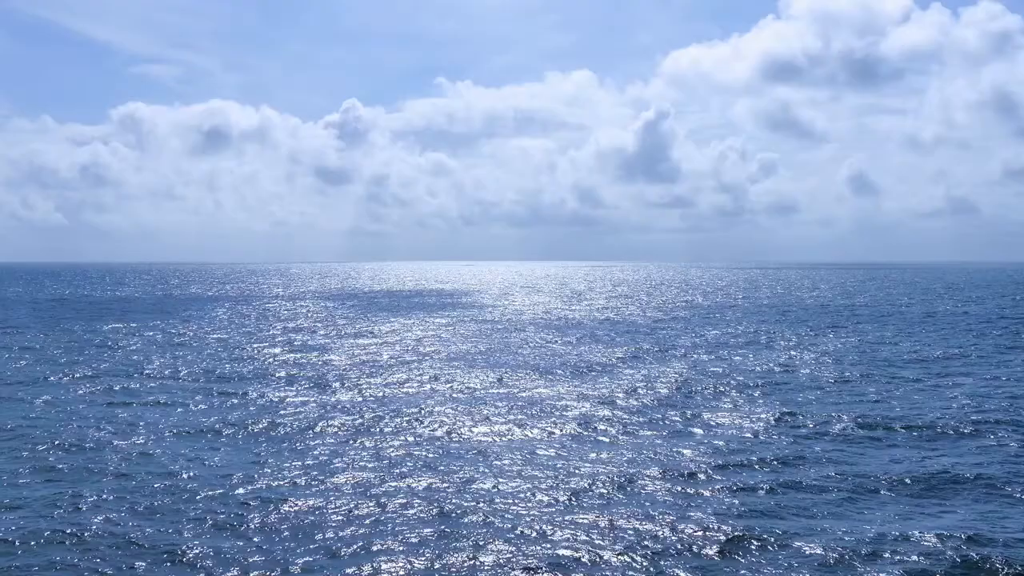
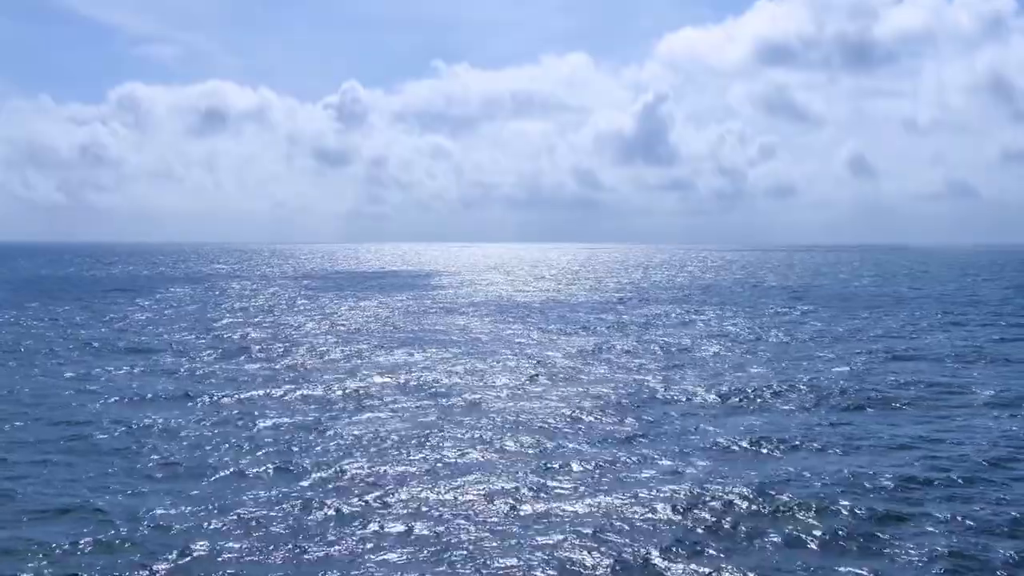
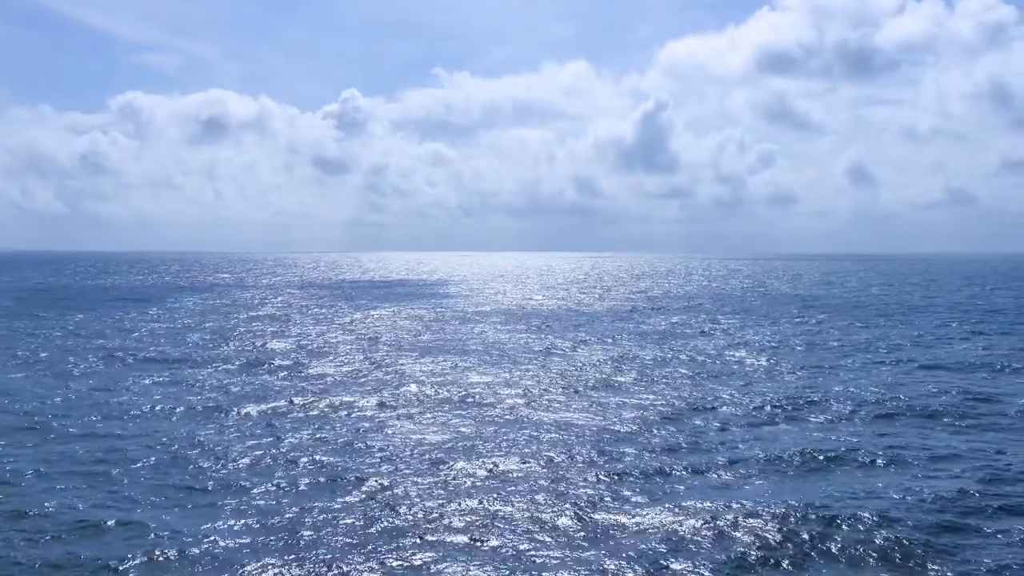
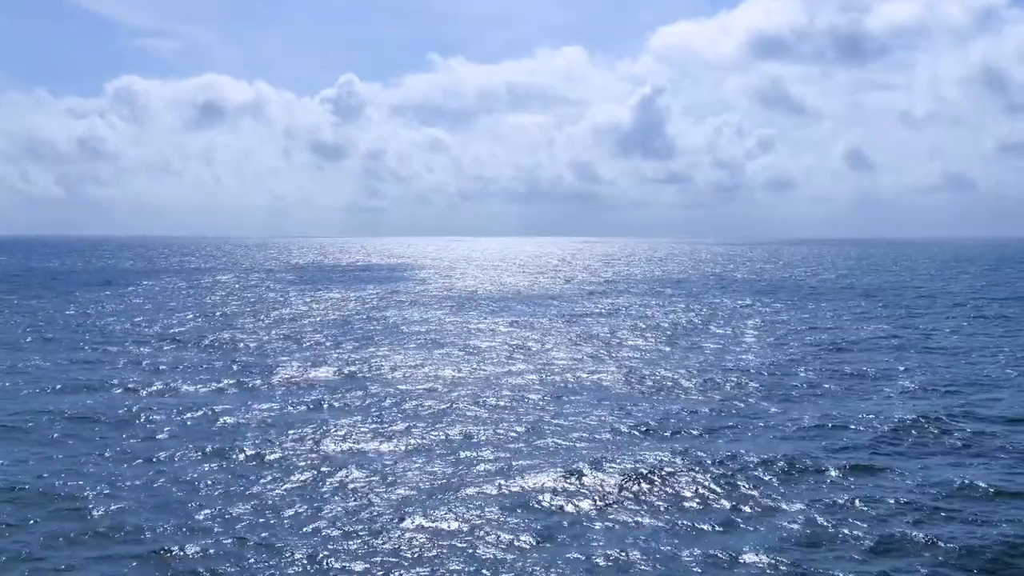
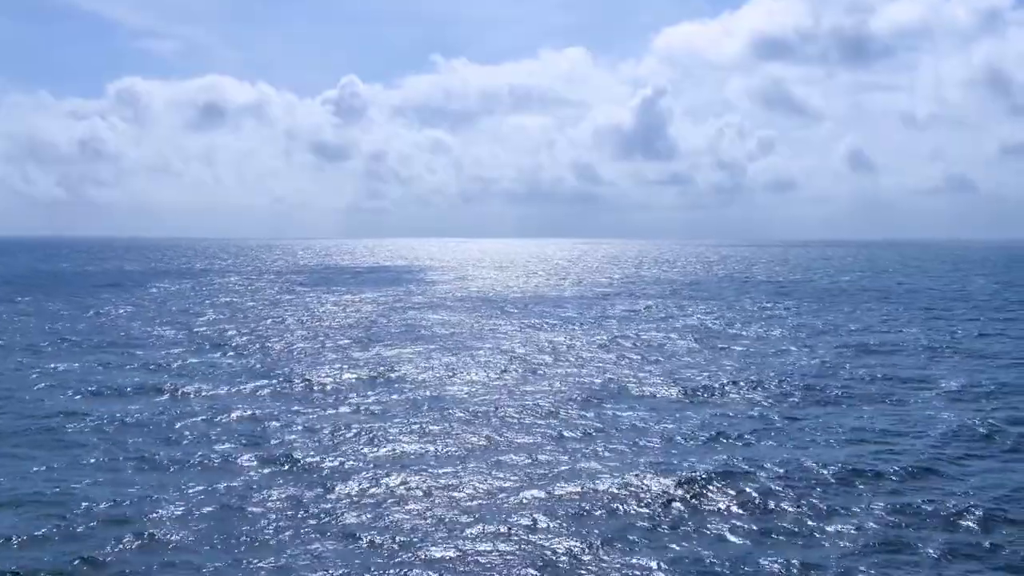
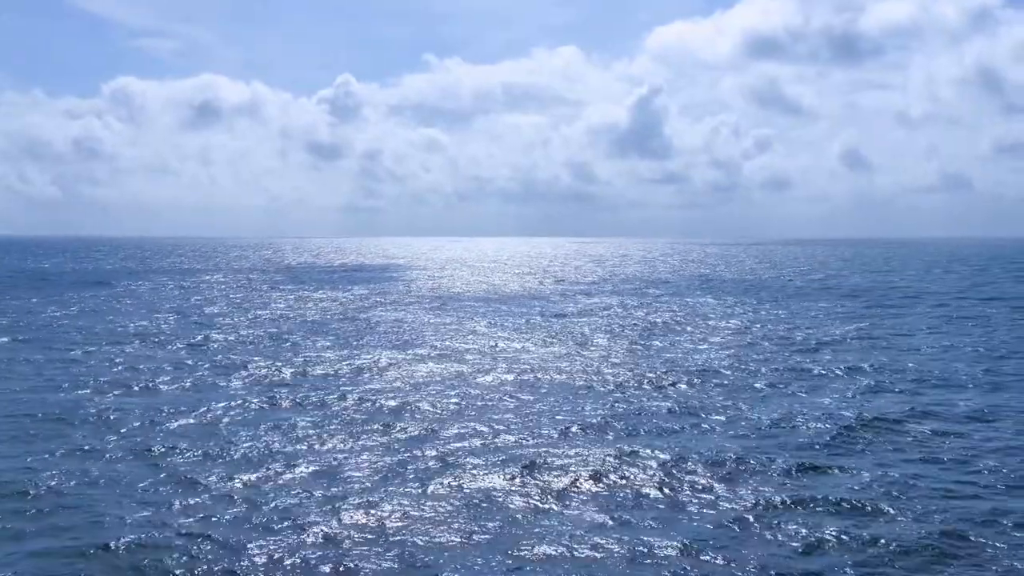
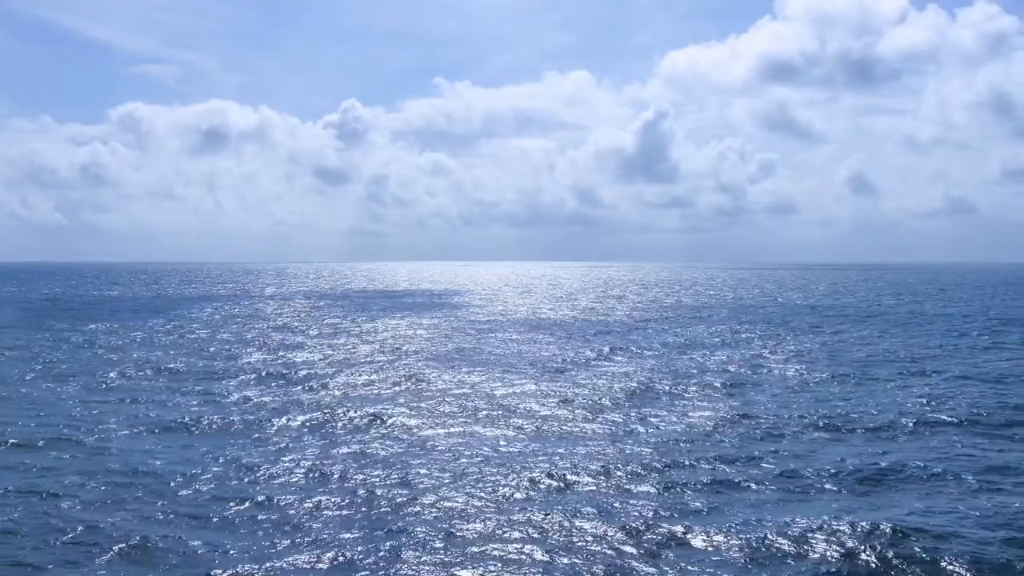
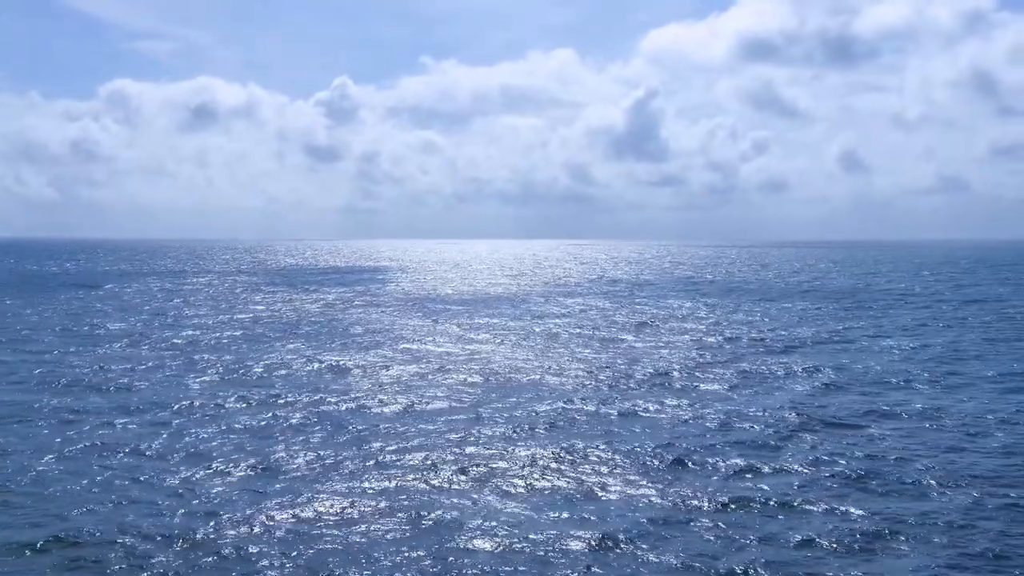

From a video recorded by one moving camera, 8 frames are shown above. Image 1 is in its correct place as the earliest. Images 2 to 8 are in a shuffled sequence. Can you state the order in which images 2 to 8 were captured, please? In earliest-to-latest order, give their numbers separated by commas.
7, 3, 2, 5, 4, 6, 8
